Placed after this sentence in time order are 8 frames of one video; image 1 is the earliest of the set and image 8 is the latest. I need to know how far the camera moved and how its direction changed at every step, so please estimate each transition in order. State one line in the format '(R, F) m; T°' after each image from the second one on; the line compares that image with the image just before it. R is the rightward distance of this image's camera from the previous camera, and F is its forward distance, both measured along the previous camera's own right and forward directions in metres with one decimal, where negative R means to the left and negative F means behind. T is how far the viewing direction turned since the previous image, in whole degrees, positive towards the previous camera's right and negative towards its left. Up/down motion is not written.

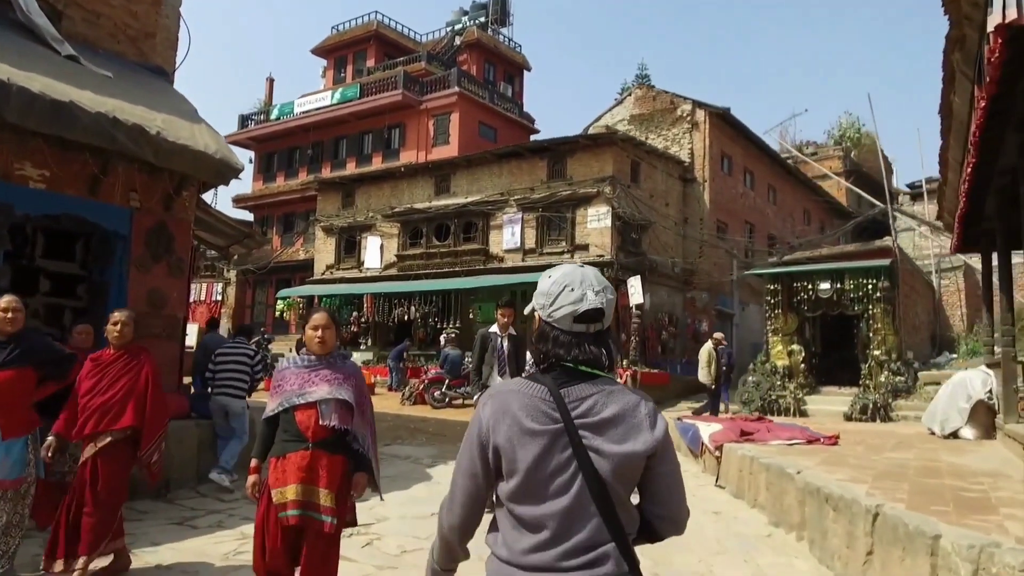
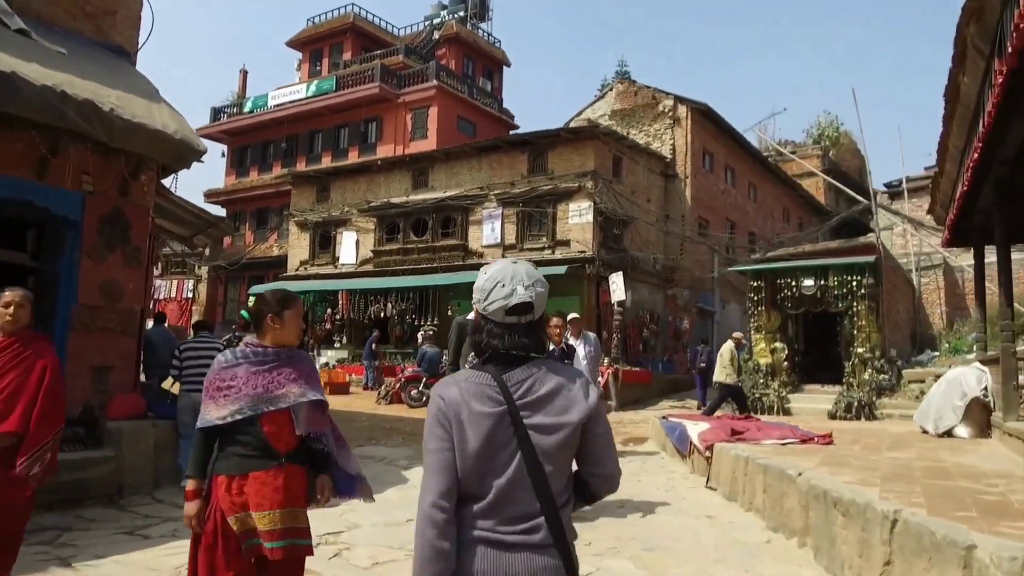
(0.0, +0.4) m; +2°
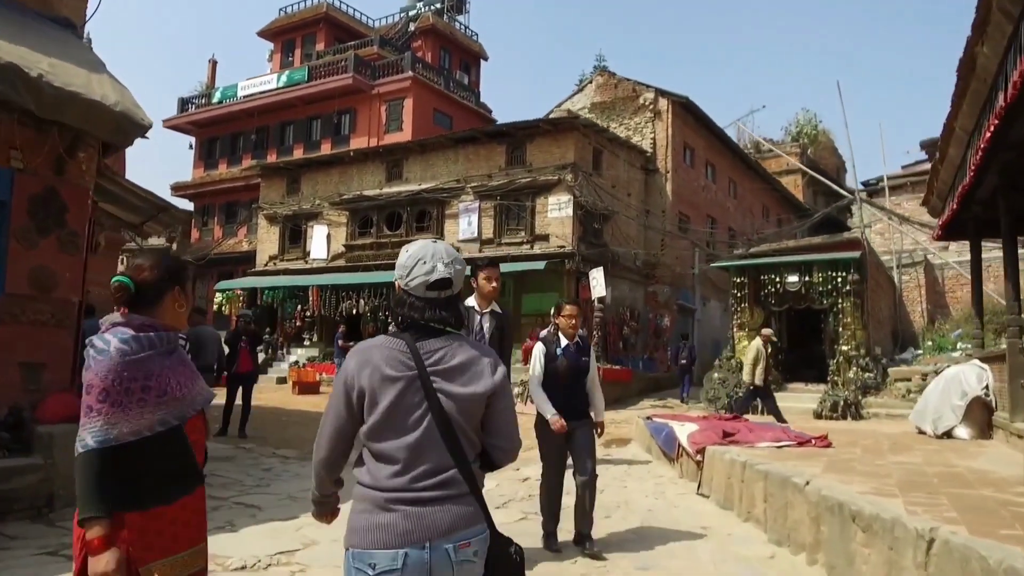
(0.0, +0.6) m; +2°
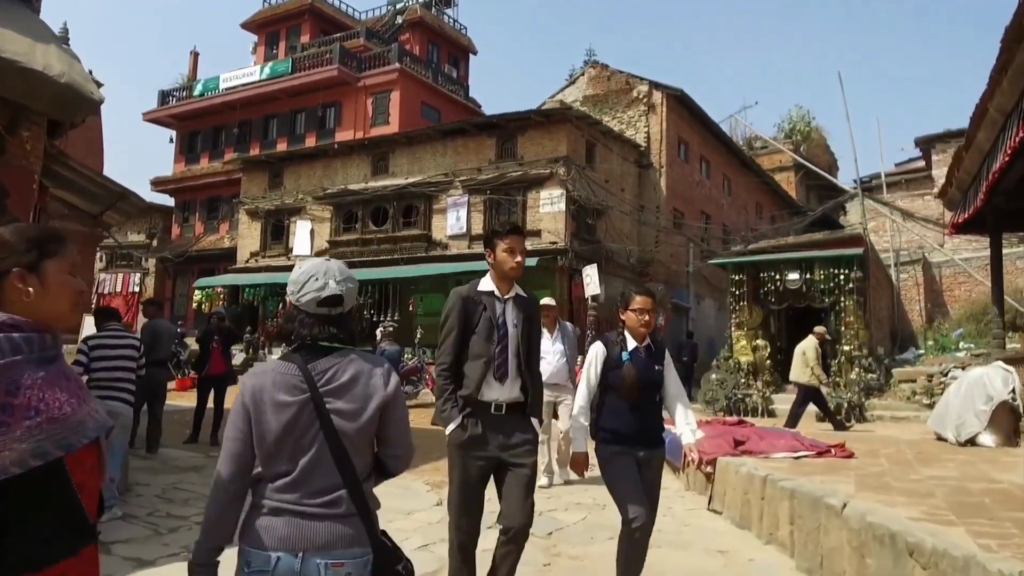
(0.0, +0.7) m; +1°
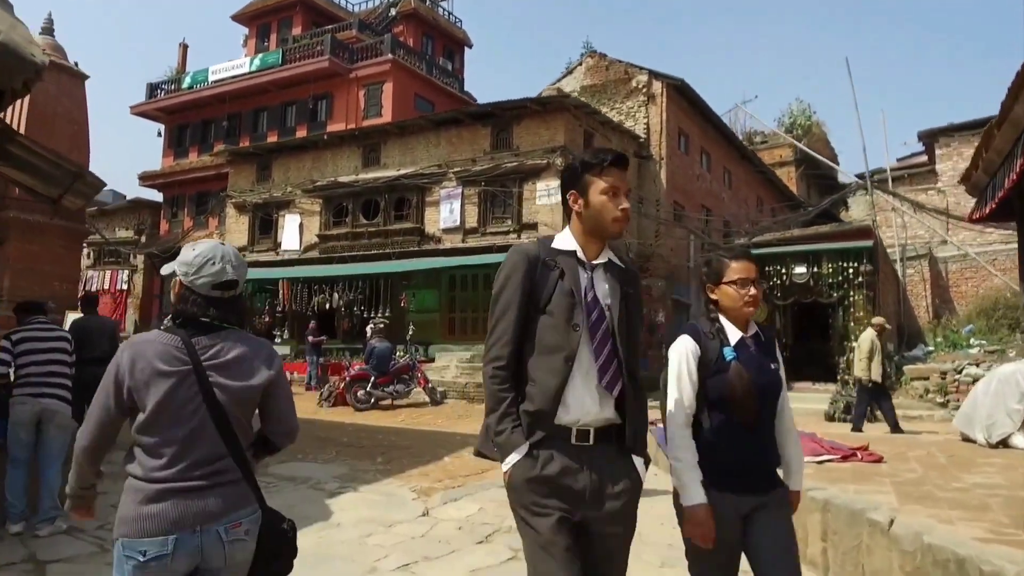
(0.0, +0.6) m; 0°
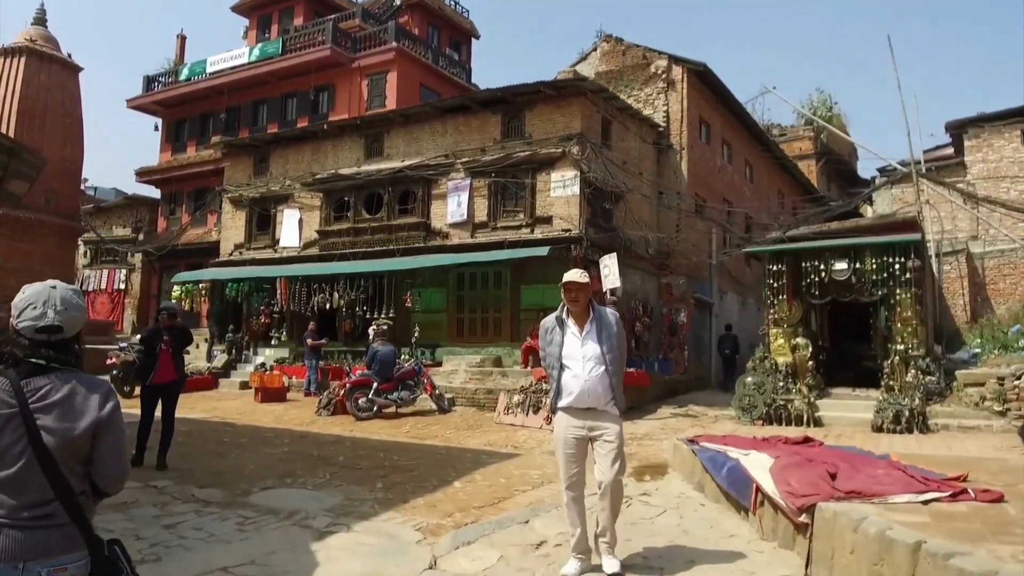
(-0.1, +1.2) m; -1°
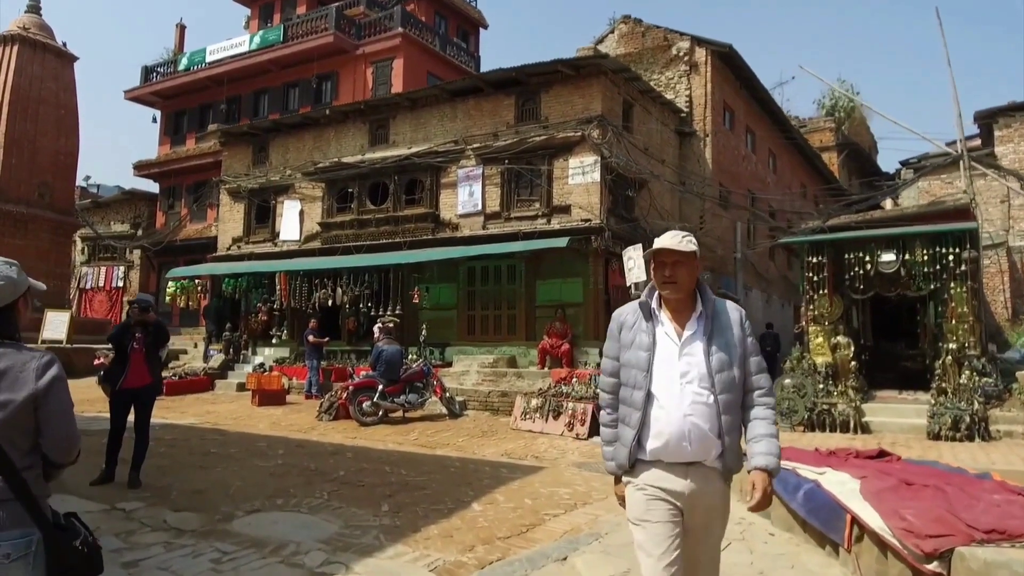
(-0.2, +1.1) m; 0°
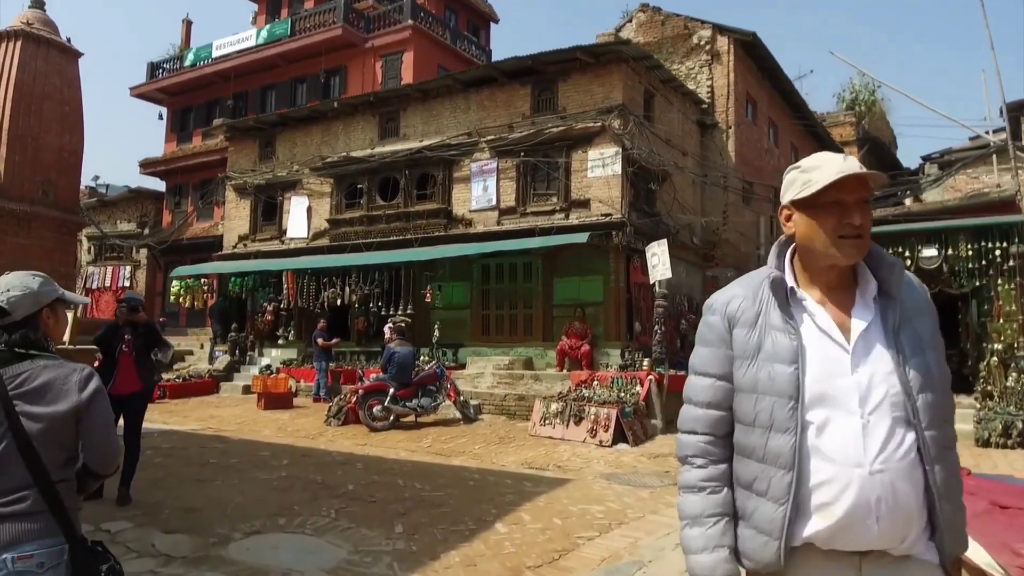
(-0.1, +0.7) m; -1°
